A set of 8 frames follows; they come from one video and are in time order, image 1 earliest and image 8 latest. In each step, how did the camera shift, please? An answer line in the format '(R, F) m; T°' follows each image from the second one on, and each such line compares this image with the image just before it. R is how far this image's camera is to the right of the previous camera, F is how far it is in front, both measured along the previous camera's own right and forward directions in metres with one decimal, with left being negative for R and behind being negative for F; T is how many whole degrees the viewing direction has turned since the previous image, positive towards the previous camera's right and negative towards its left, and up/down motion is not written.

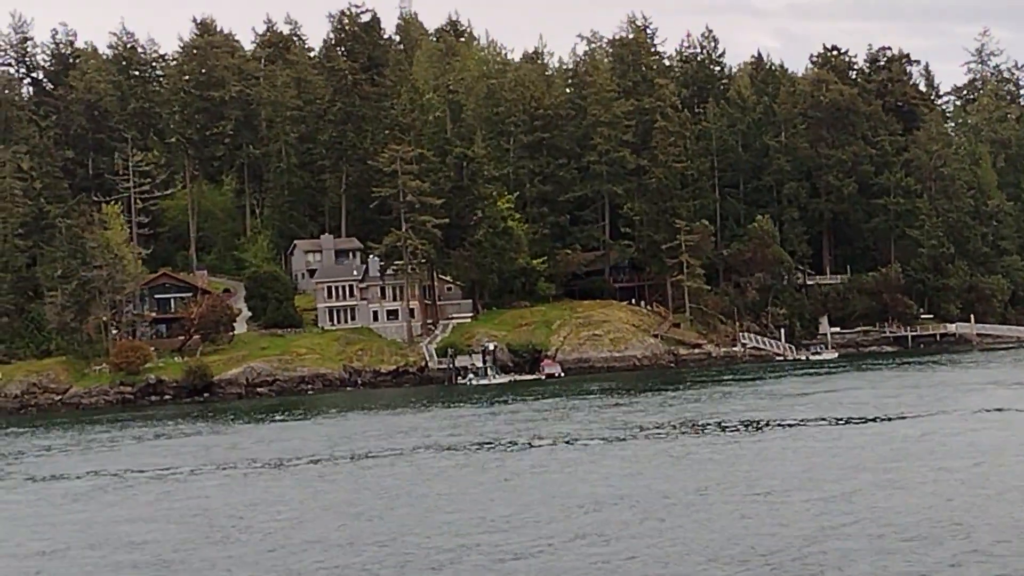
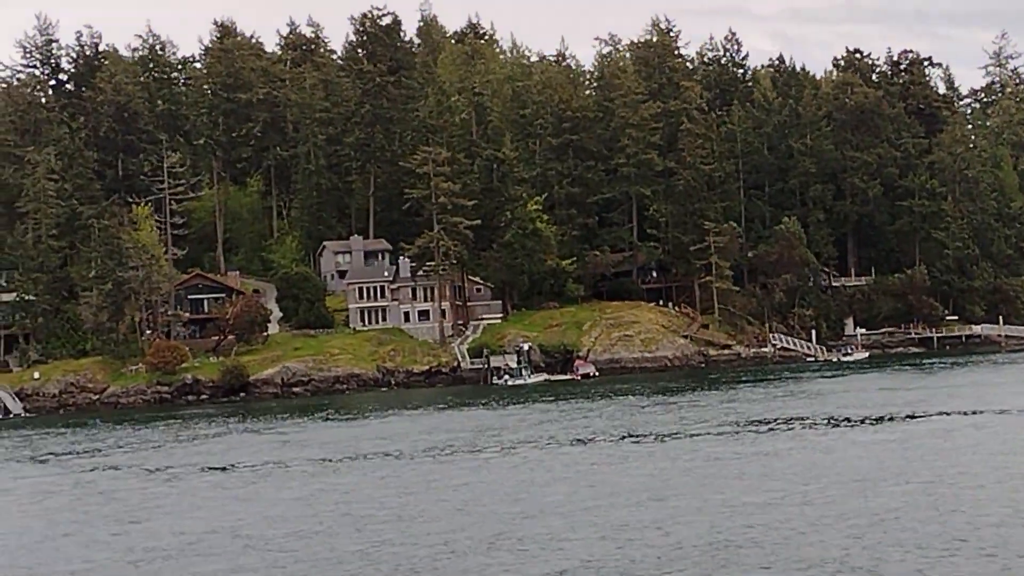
(-1.5, -0.5) m; 0°
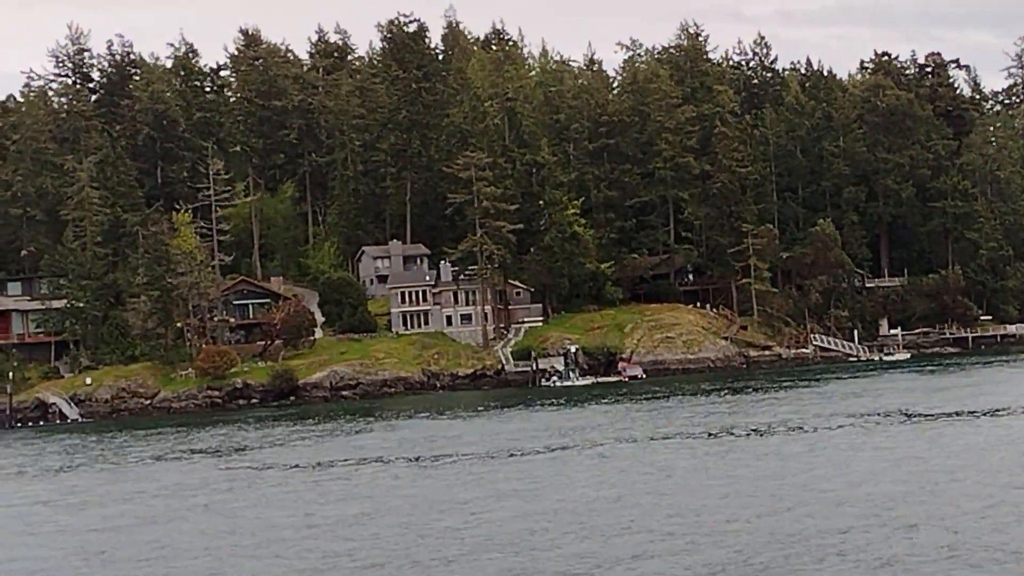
(-2.1, -0.7) m; 0°
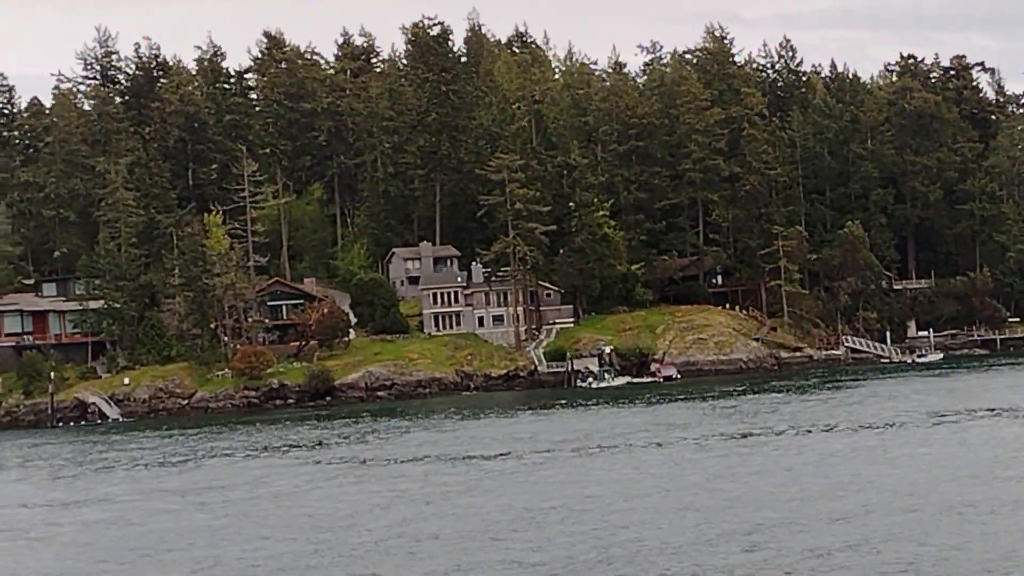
(-1.3, -0.4) m; 0°
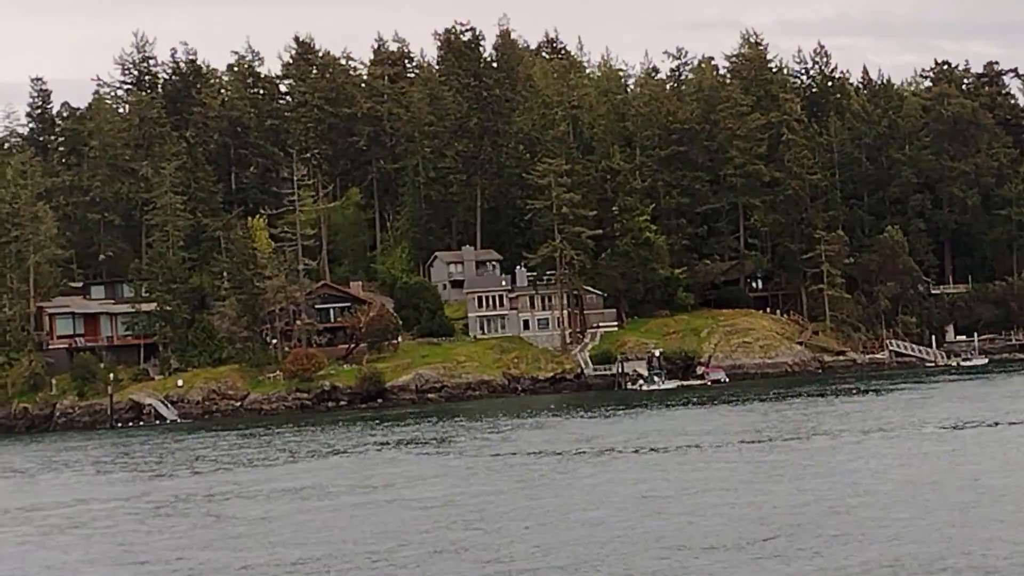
(-2.1, -0.6) m; 0°
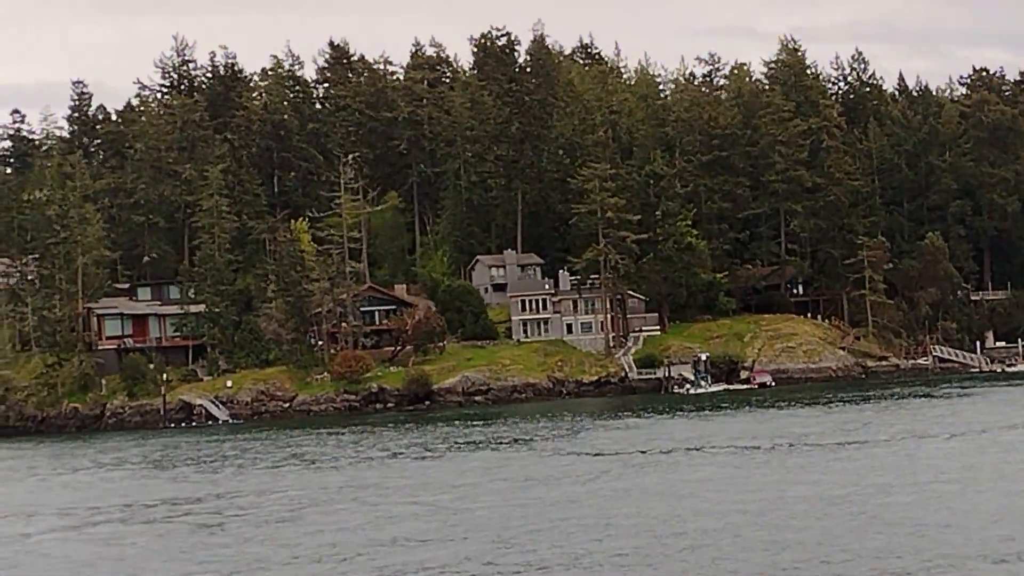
(-1.4, -0.4) m; -1°
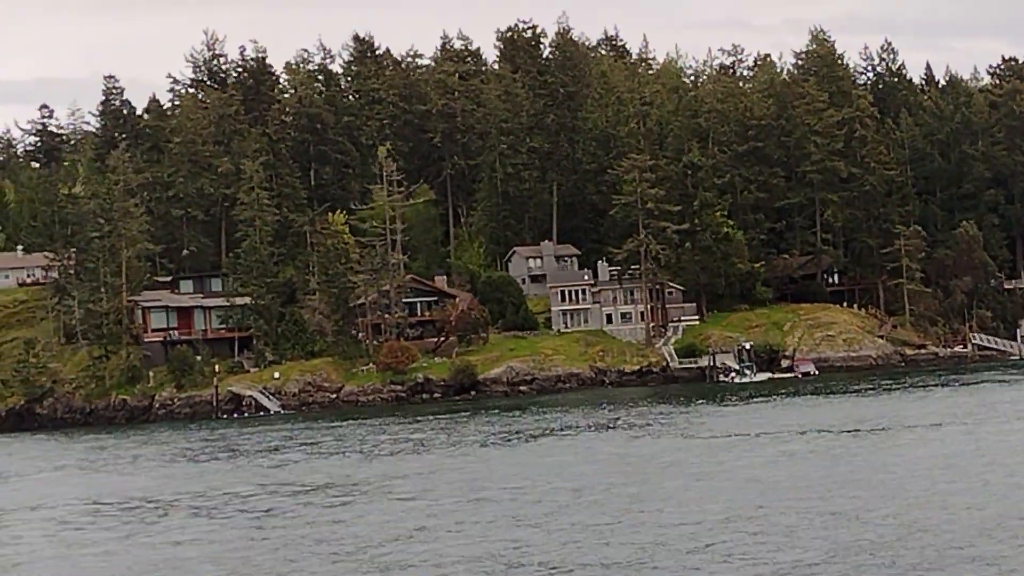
(-1.9, -0.5) m; 0°
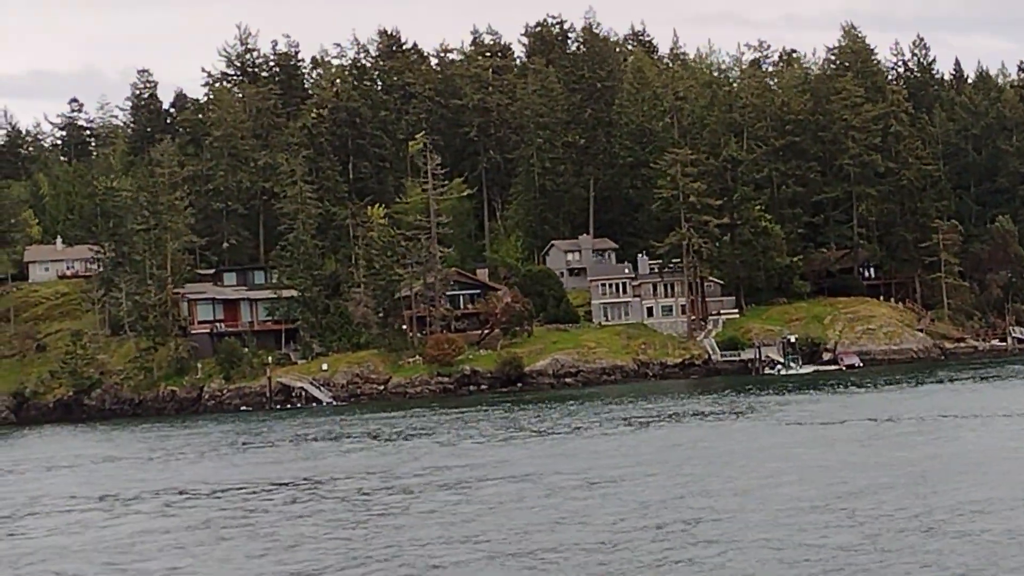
(-2.1, -0.5) m; 0°
